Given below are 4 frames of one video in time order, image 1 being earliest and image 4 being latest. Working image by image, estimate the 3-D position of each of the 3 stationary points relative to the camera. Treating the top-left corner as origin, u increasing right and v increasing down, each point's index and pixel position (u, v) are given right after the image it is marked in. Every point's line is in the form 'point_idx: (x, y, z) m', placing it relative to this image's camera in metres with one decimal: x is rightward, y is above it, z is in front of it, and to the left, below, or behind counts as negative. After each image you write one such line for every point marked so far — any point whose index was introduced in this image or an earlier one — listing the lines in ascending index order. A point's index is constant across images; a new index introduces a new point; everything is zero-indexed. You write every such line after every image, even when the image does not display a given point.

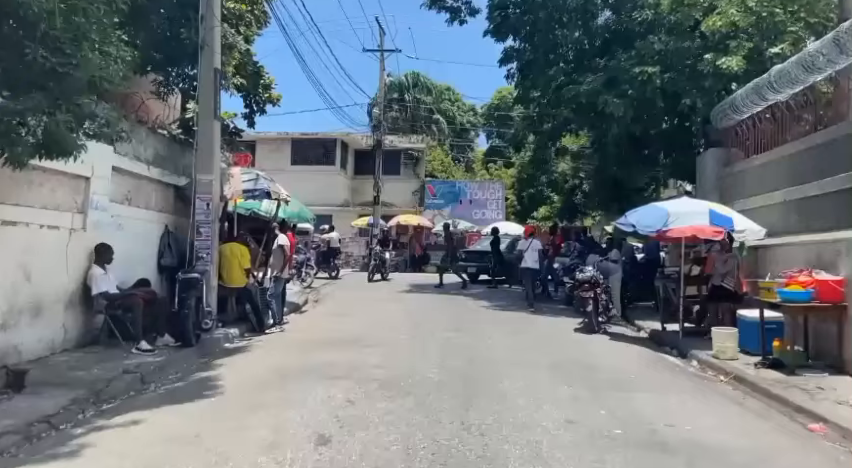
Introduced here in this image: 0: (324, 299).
0: (-2.8, -1.8, +17.3) m
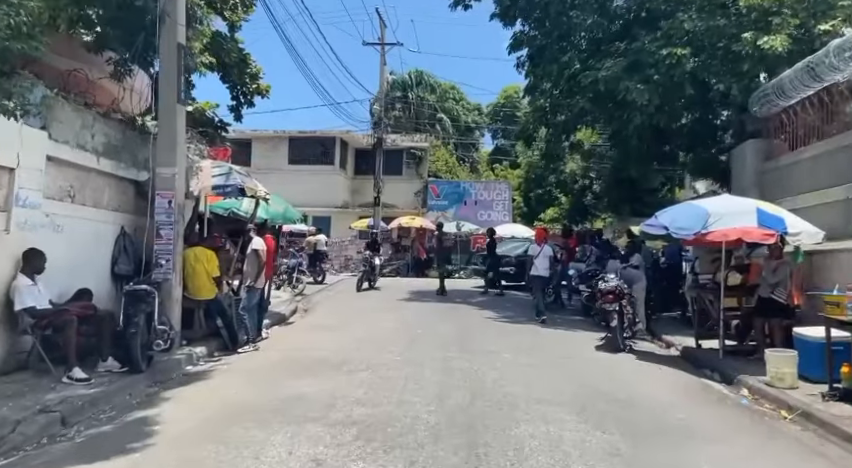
0: (-2.7, -1.8, +15.8) m
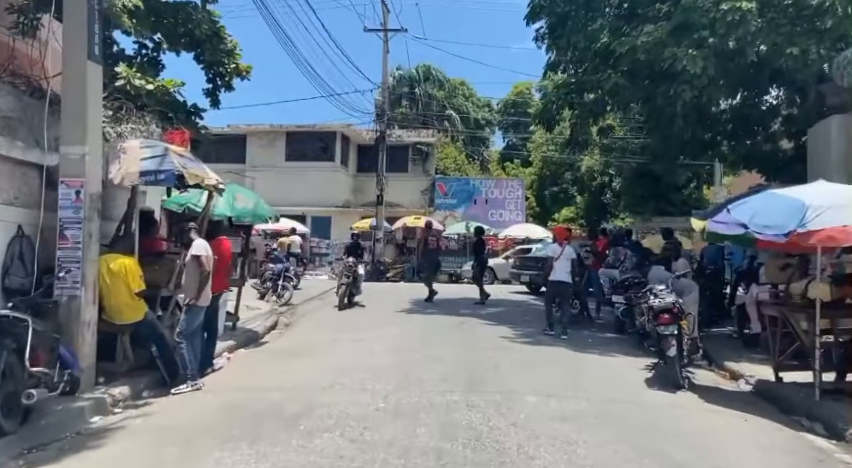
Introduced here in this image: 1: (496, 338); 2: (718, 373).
0: (-2.7, -1.8, +13.4) m
1: (+1.2, -1.8, +11.0) m
2: (+4.3, -2.0, +9.3) m
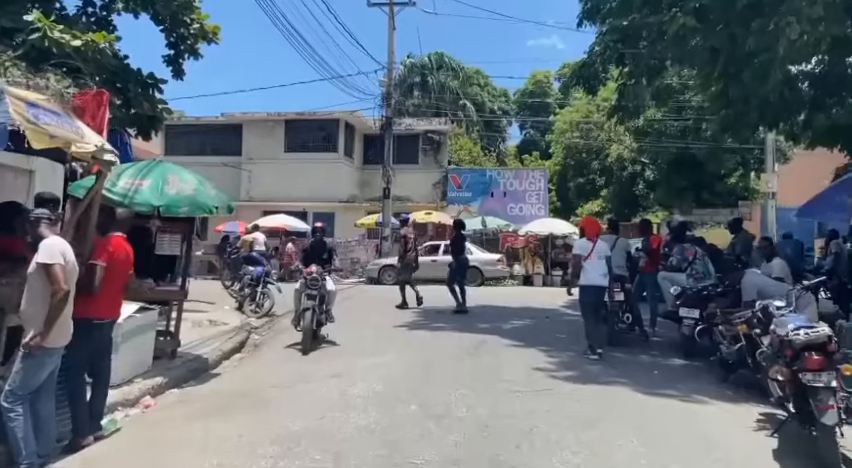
0: (-2.6, -1.8, +10.5) m
1: (+1.3, -1.7, +8.0) m
2: (+4.3, -1.9, +6.3) m
